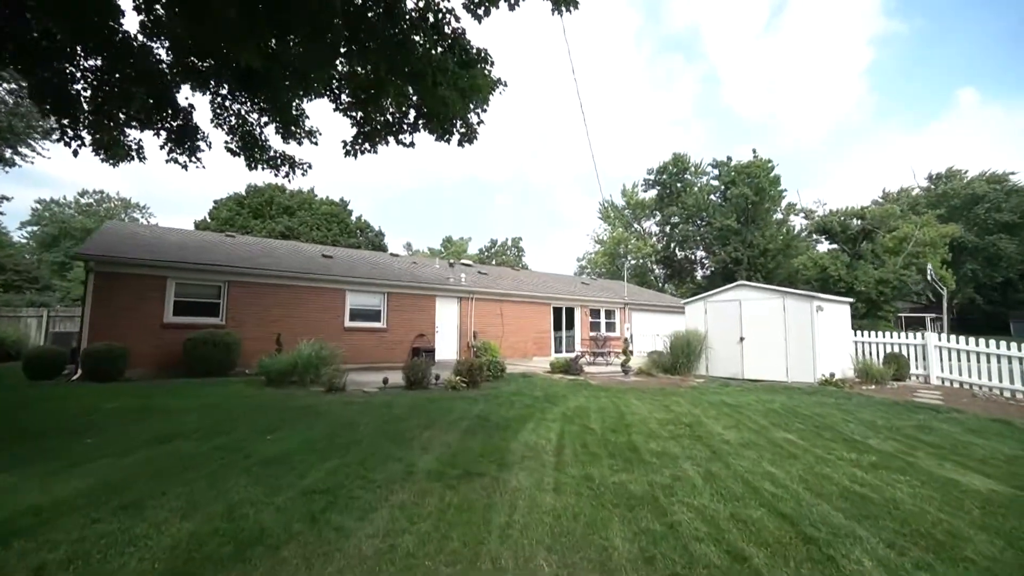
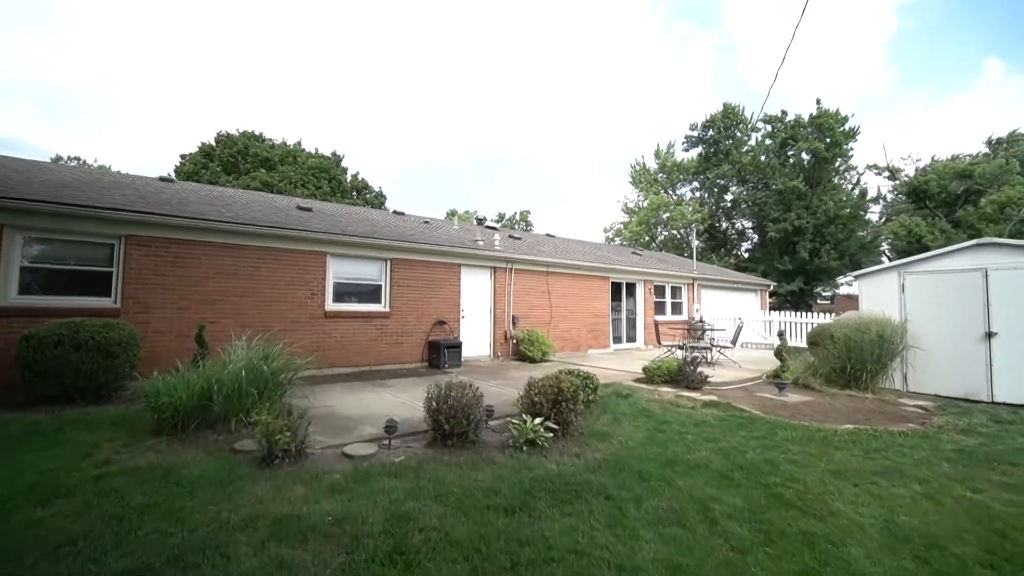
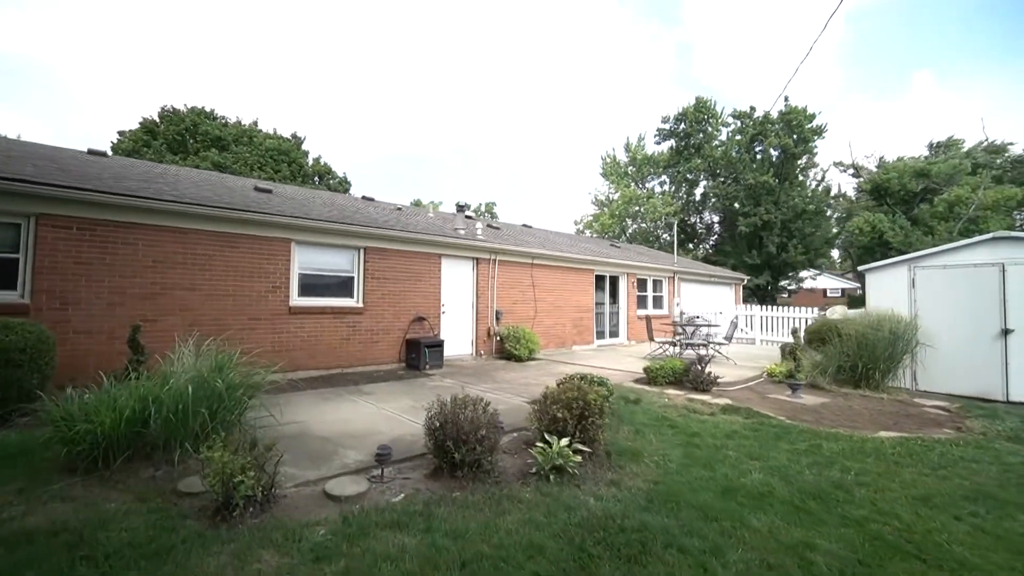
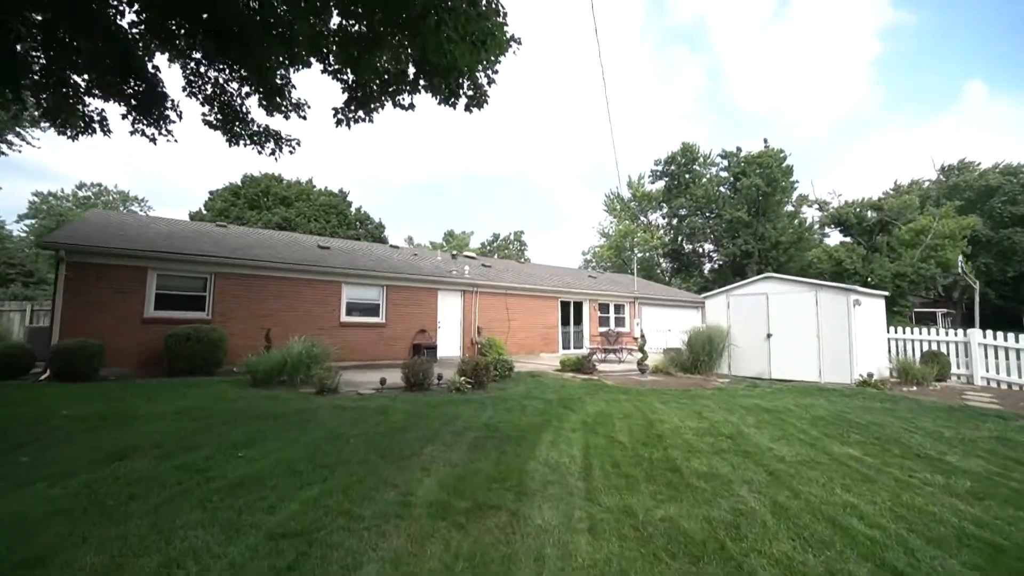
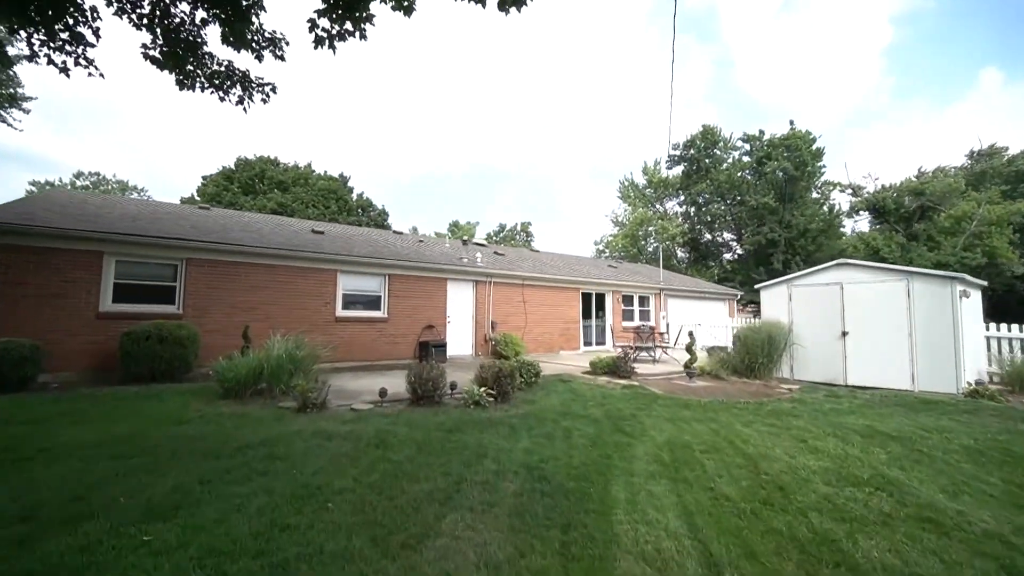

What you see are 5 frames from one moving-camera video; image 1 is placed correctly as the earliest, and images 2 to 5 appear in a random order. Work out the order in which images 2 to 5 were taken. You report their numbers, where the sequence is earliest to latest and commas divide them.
4, 5, 2, 3
